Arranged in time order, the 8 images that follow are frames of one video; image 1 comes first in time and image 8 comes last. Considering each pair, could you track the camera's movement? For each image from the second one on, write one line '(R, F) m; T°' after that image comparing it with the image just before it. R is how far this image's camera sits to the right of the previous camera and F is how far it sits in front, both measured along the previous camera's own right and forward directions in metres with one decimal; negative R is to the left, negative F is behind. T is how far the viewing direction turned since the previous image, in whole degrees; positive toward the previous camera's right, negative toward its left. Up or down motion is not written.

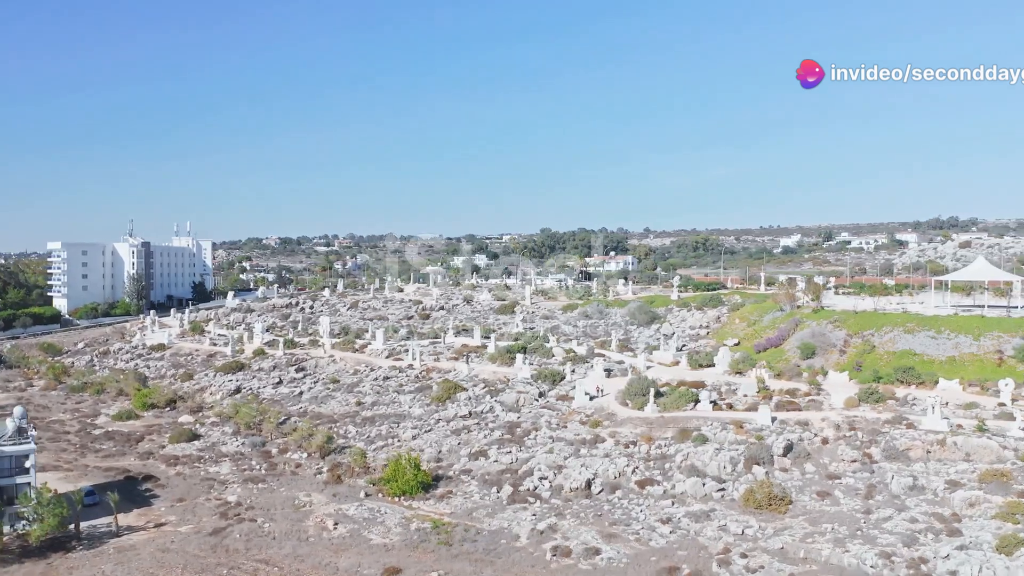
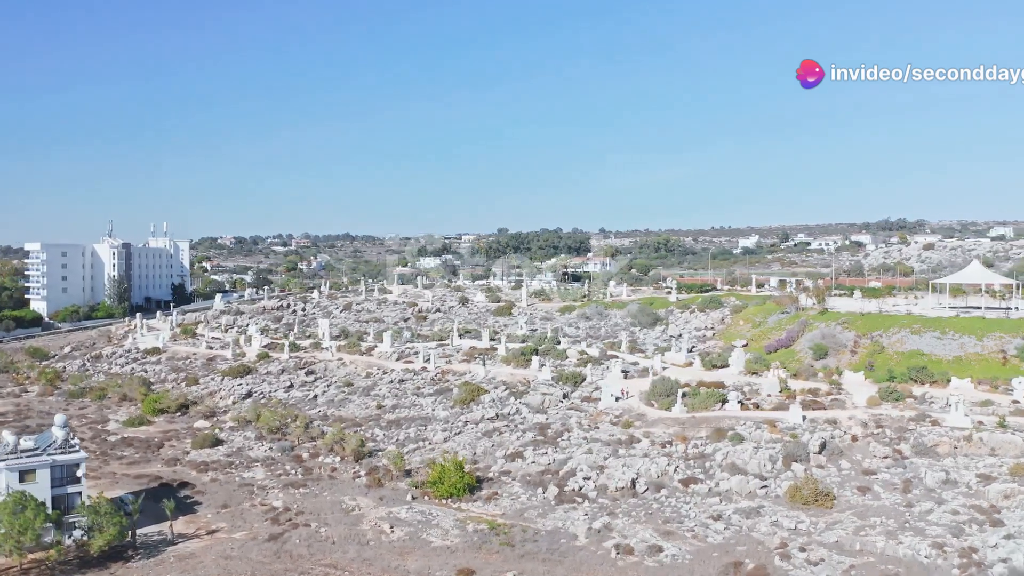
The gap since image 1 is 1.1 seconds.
(-3.6, -0.5) m; +4°
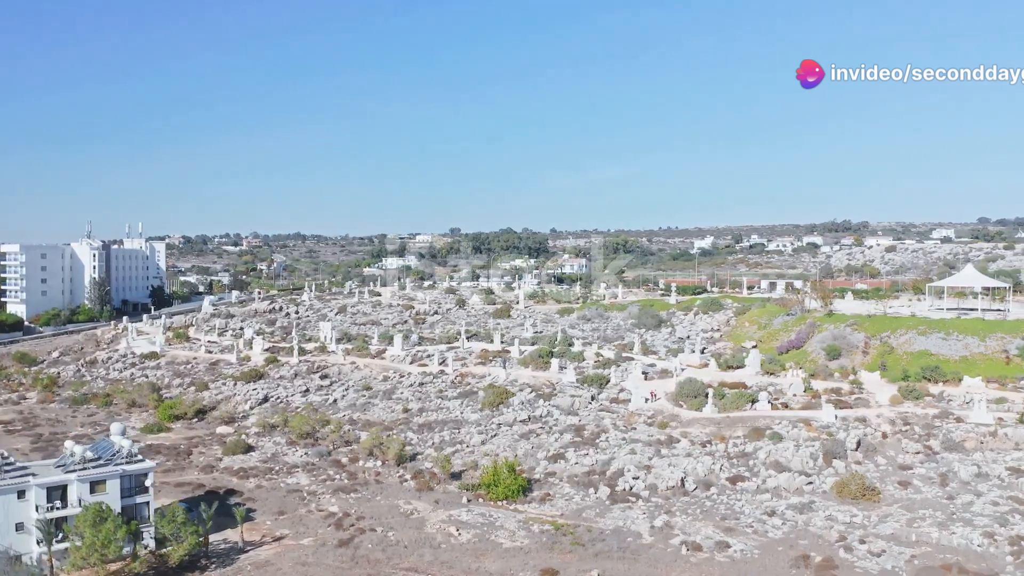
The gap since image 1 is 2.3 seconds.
(-4.3, -0.5) m; +4°
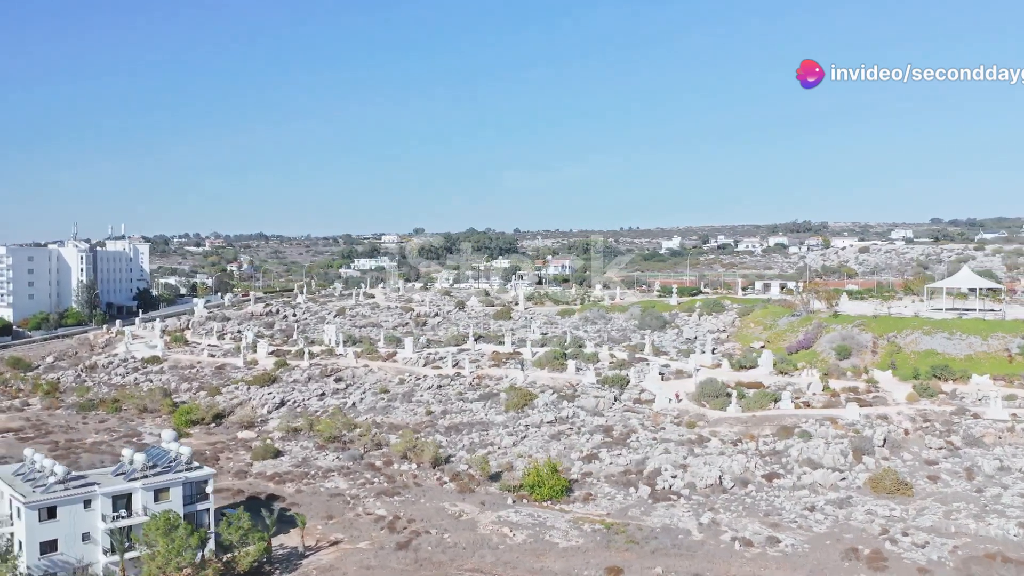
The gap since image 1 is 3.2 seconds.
(-3.4, -0.5) m; +3°
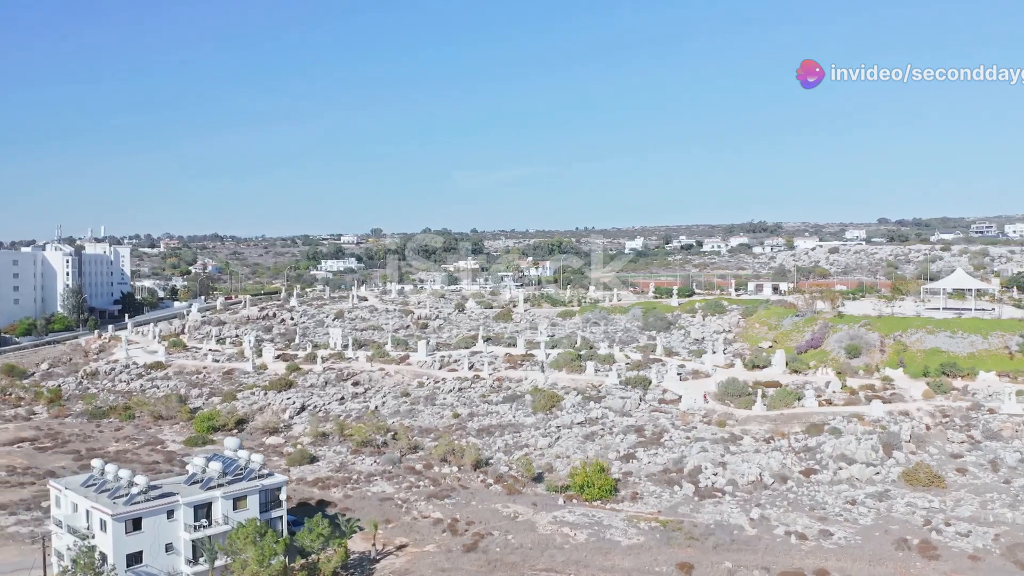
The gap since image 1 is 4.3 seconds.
(-4.0, -0.5) m; +4°
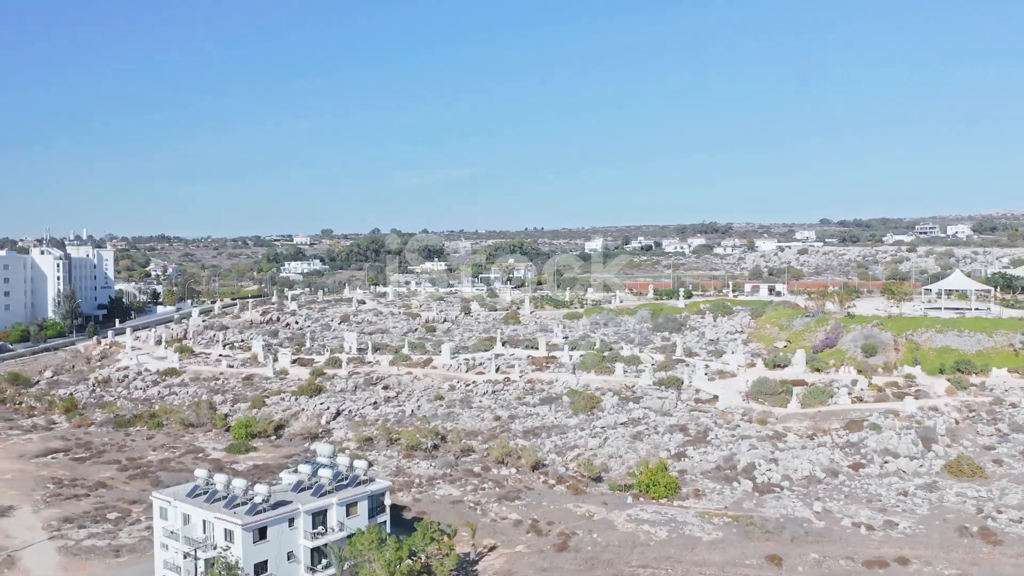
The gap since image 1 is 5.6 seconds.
(-5.3, -0.5) m; +5°
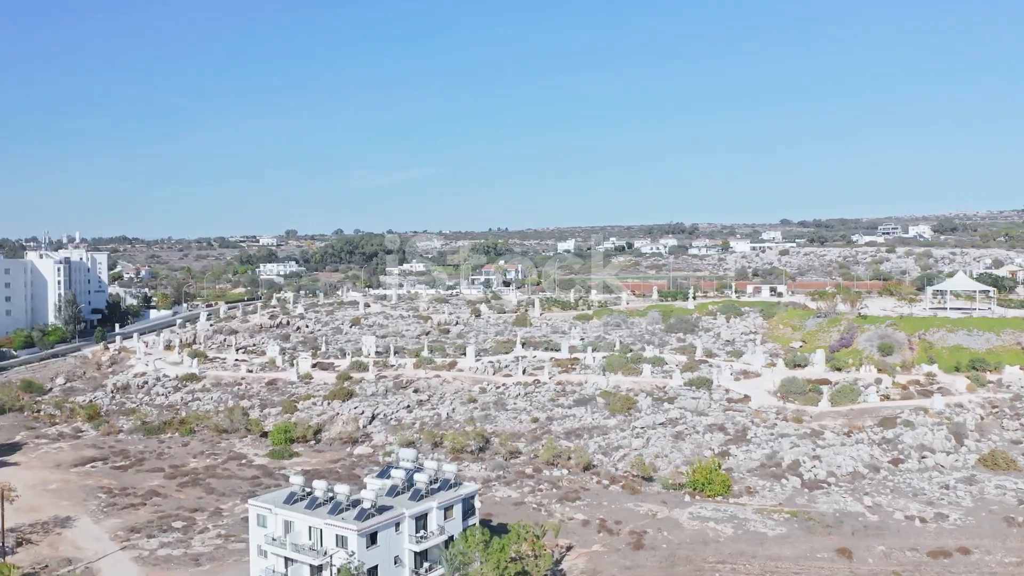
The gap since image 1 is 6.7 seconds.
(-4.4, -0.4) m; +3°
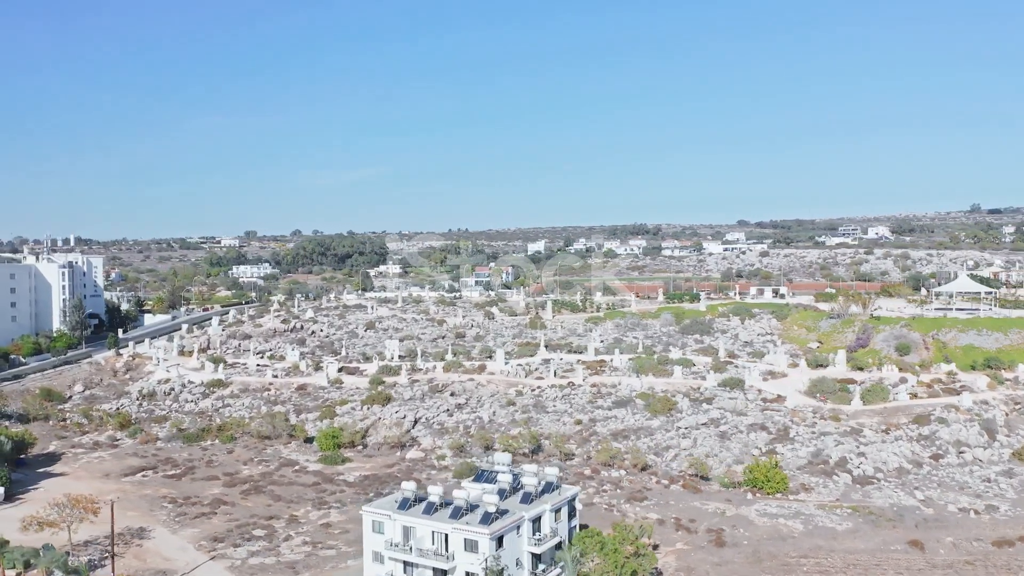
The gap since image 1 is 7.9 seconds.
(-5.1, -0.4) m; +4°
